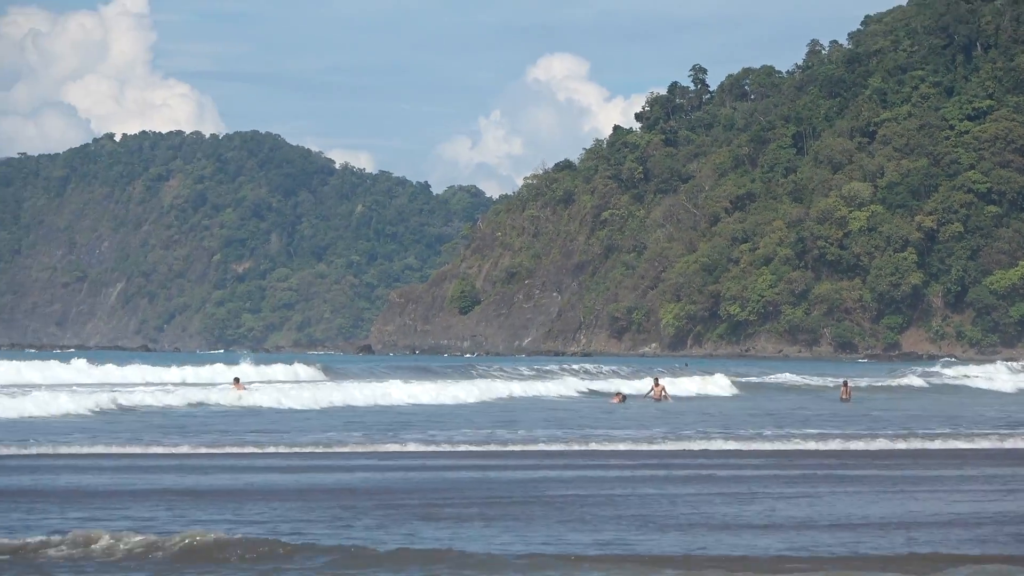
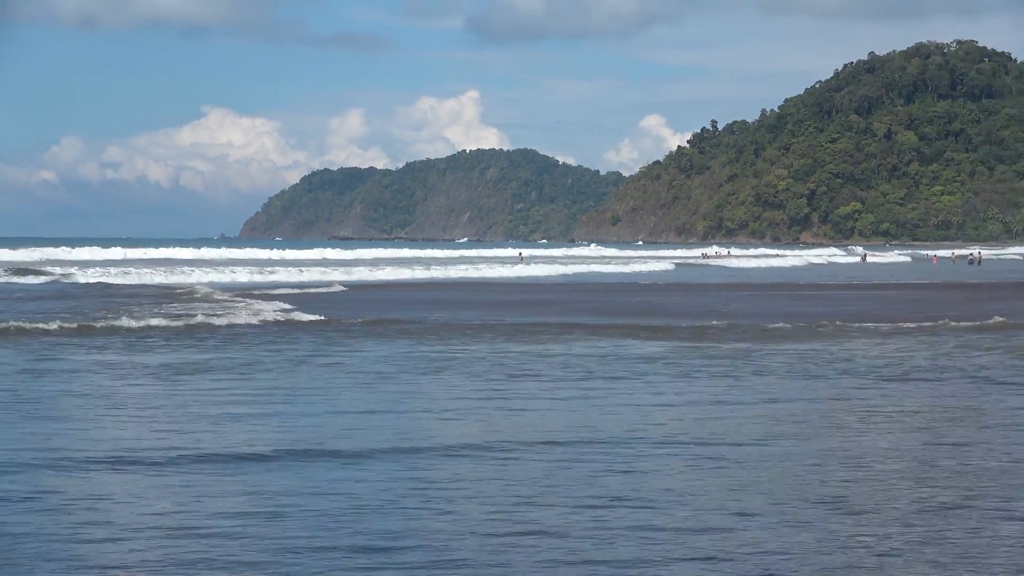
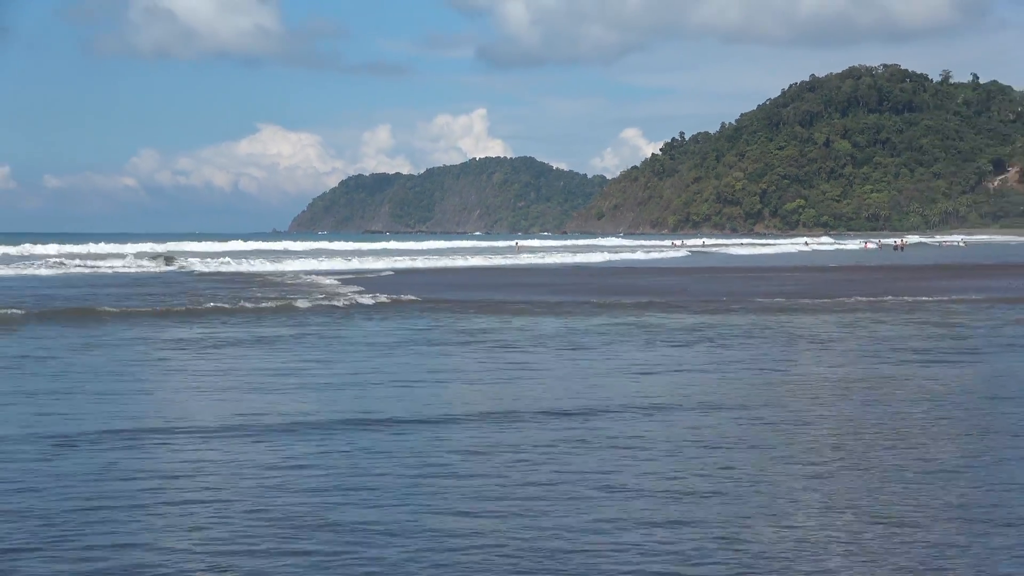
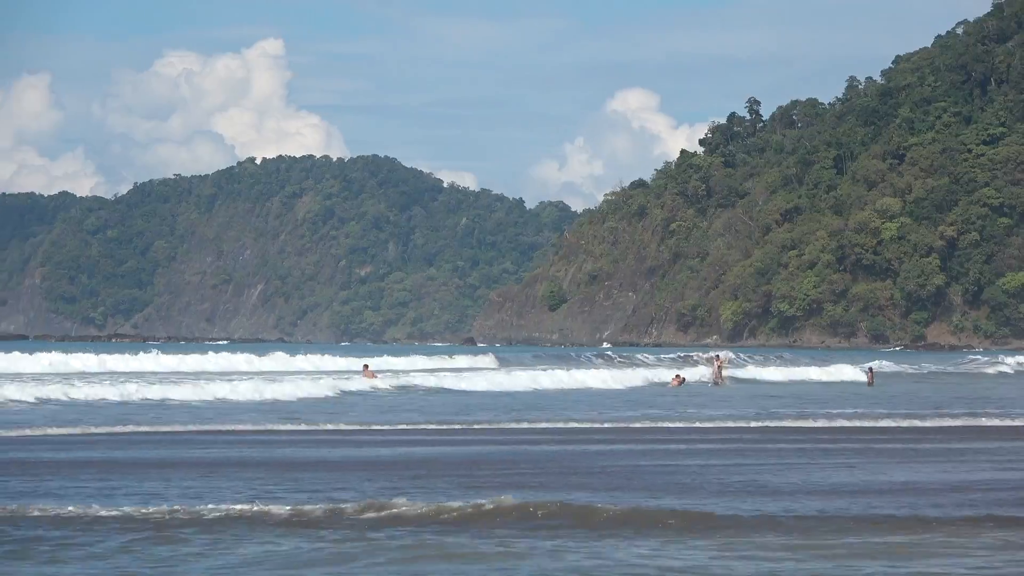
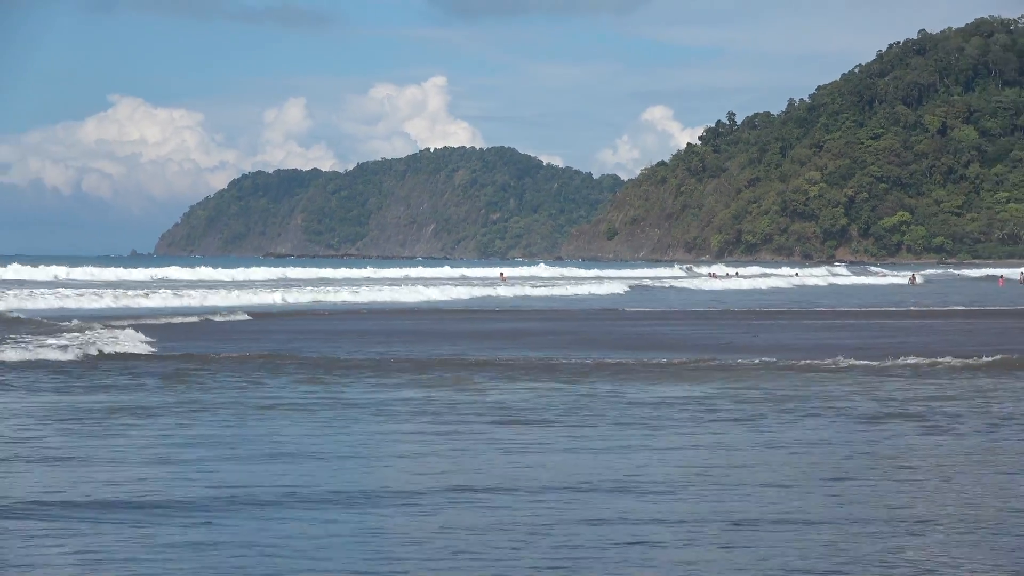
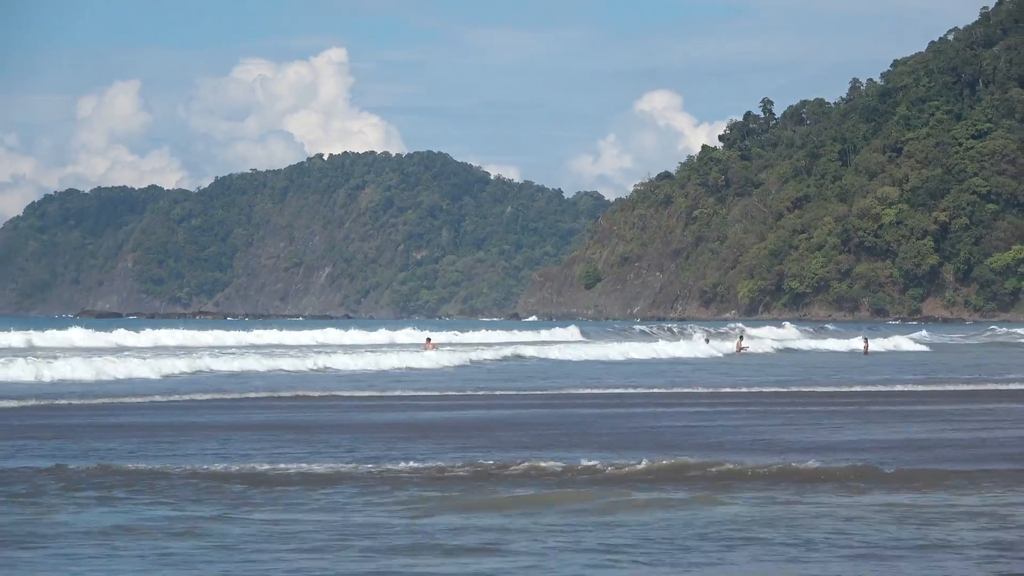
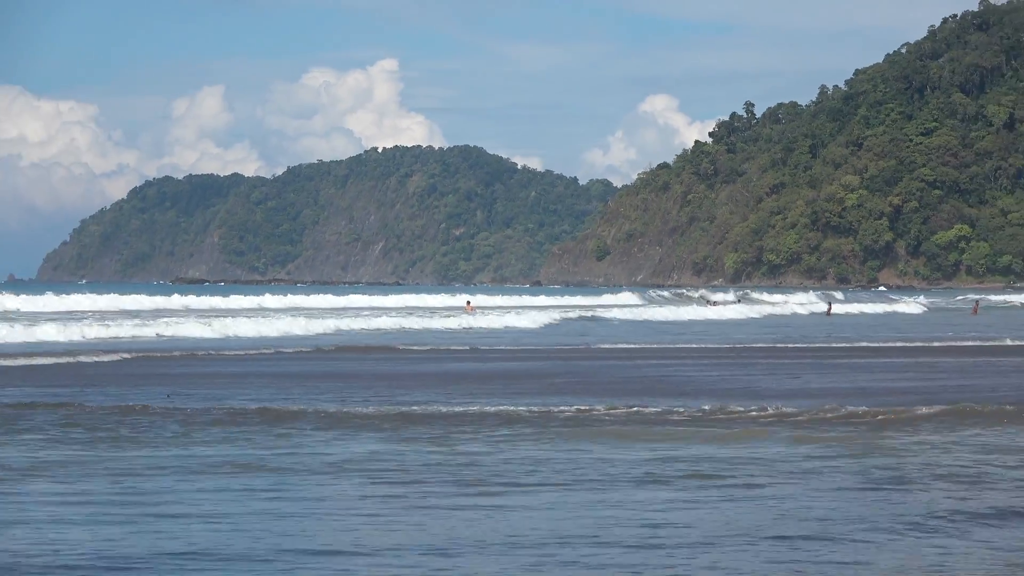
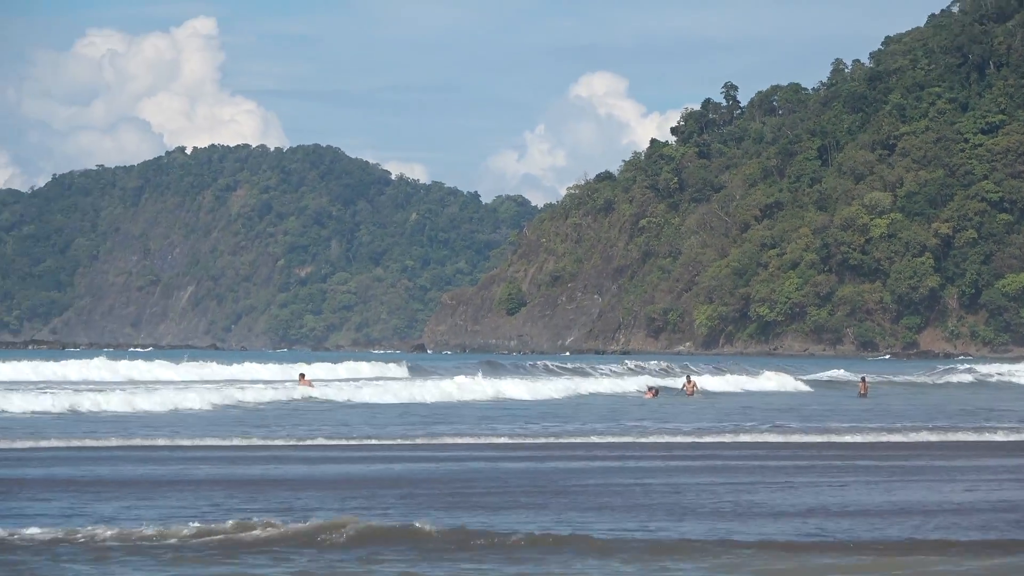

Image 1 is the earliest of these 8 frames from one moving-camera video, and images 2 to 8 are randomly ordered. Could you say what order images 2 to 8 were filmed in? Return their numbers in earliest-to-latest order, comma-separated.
8, 4, 6, 7, 5, 2, 3
